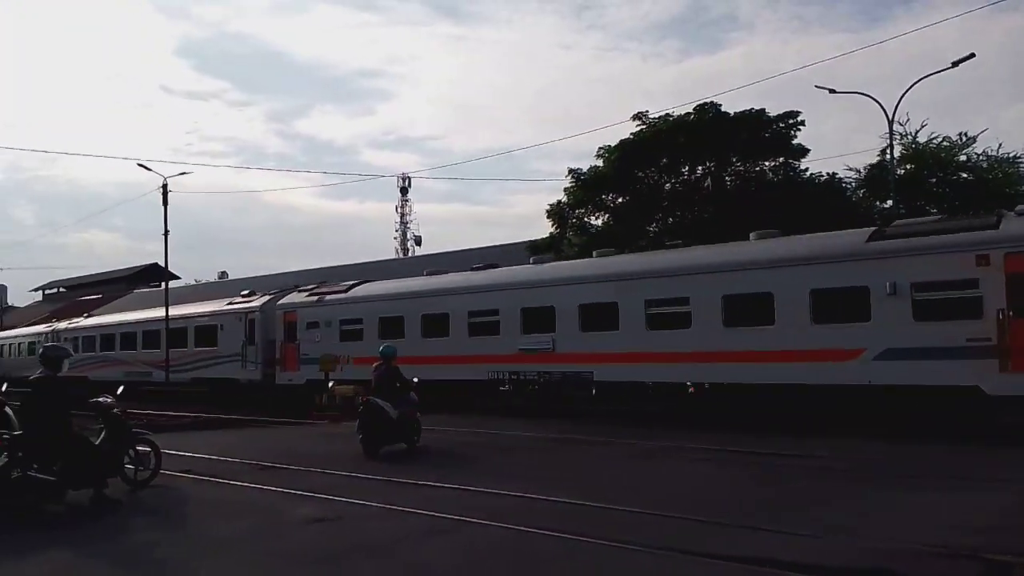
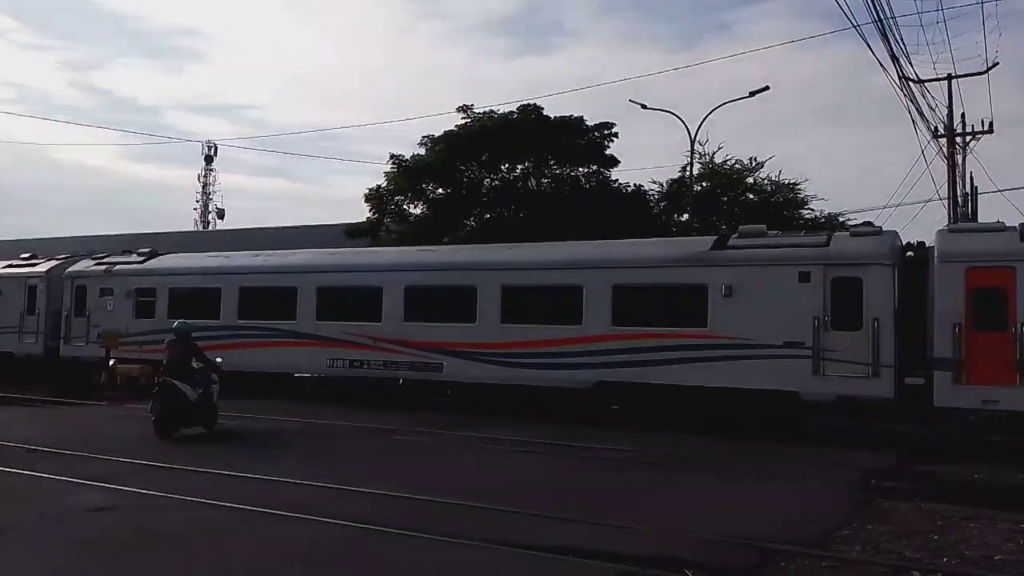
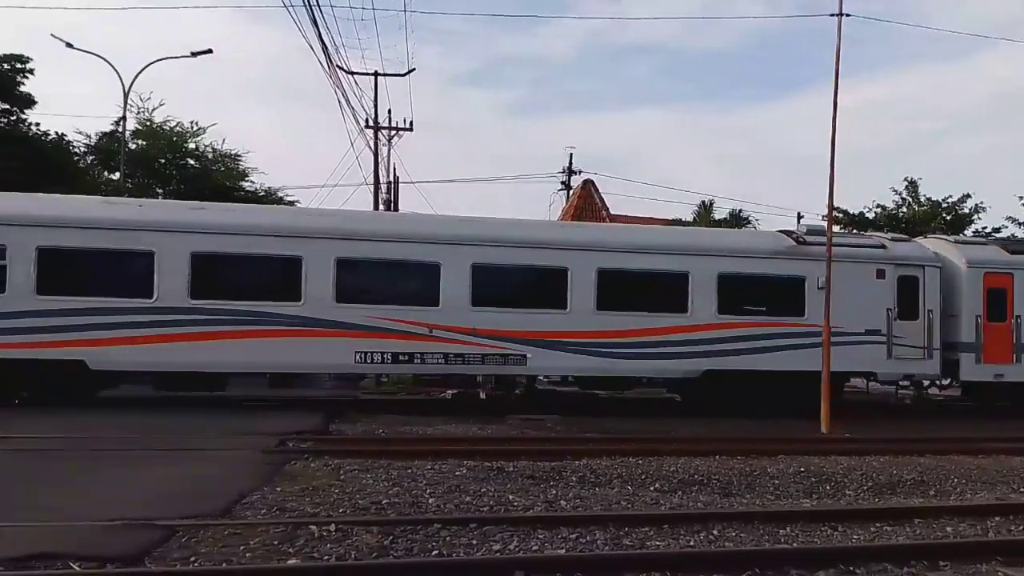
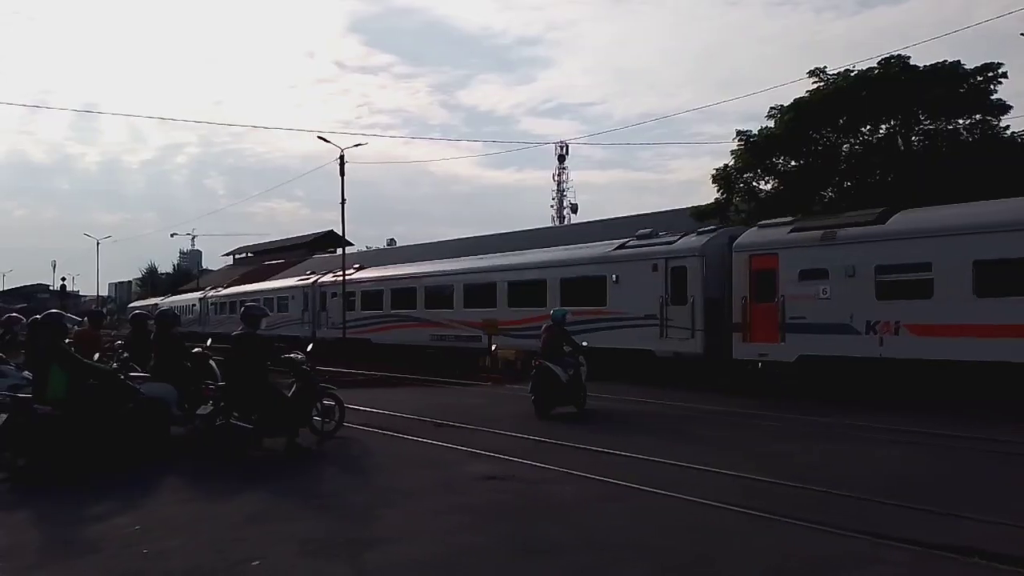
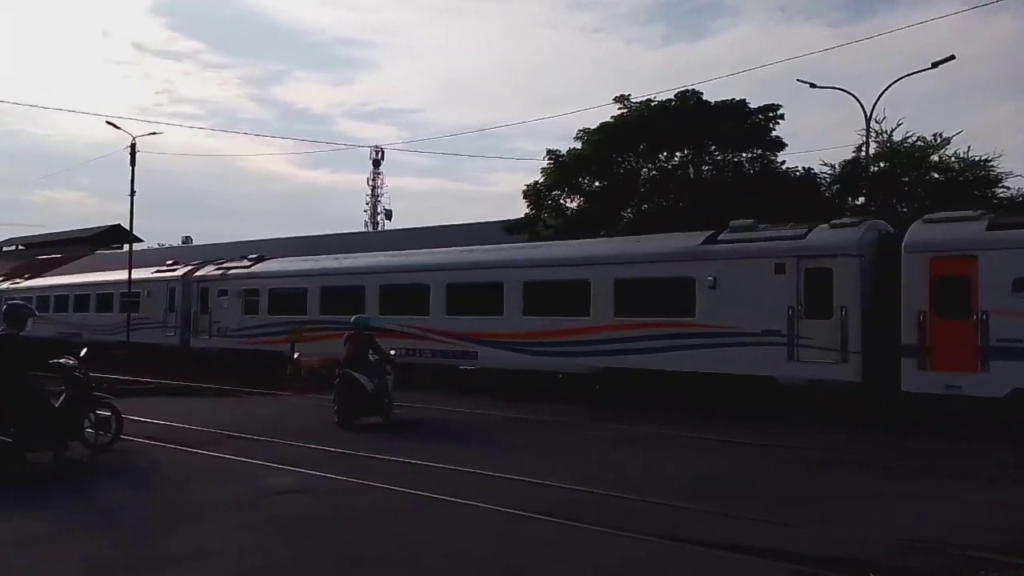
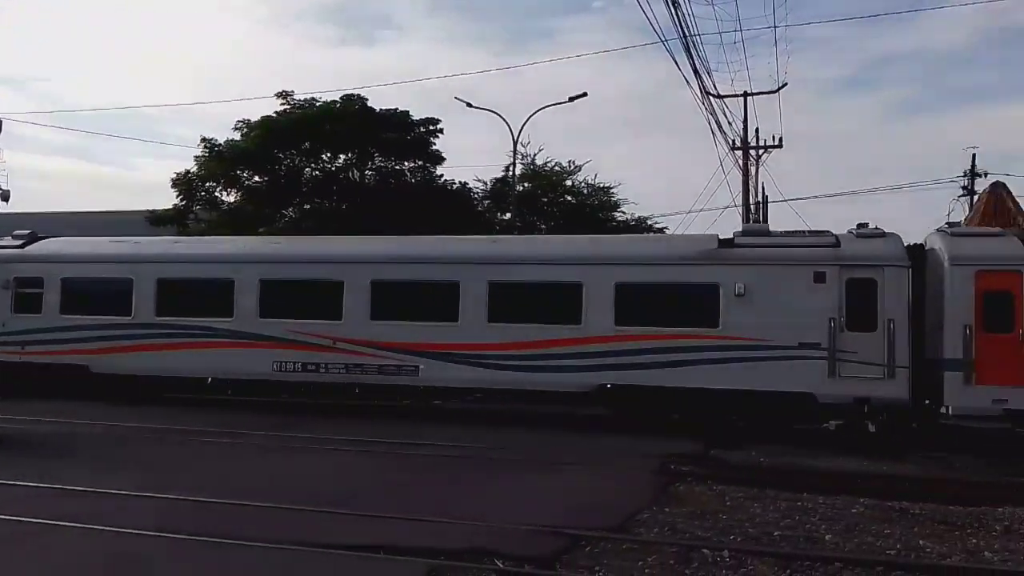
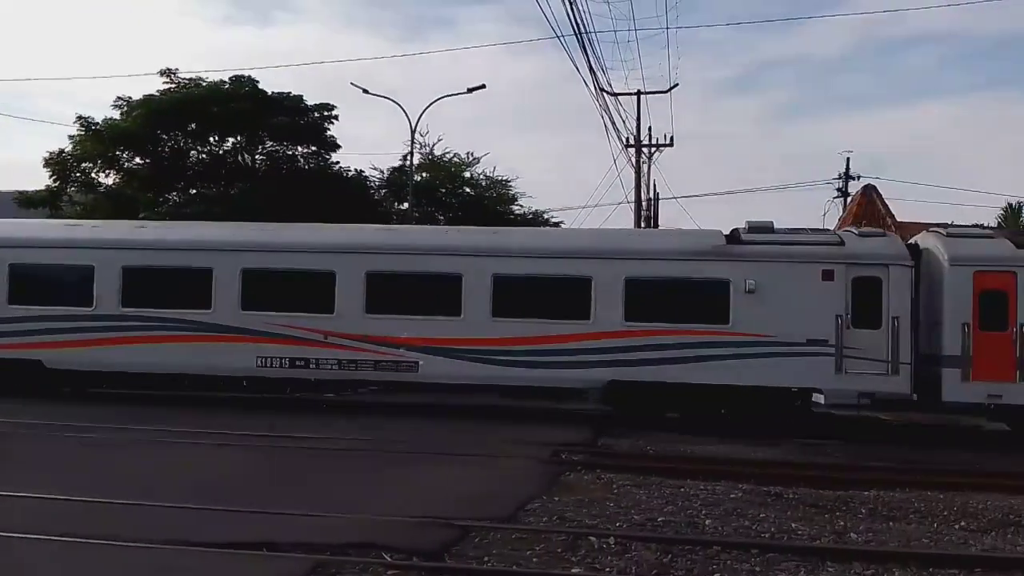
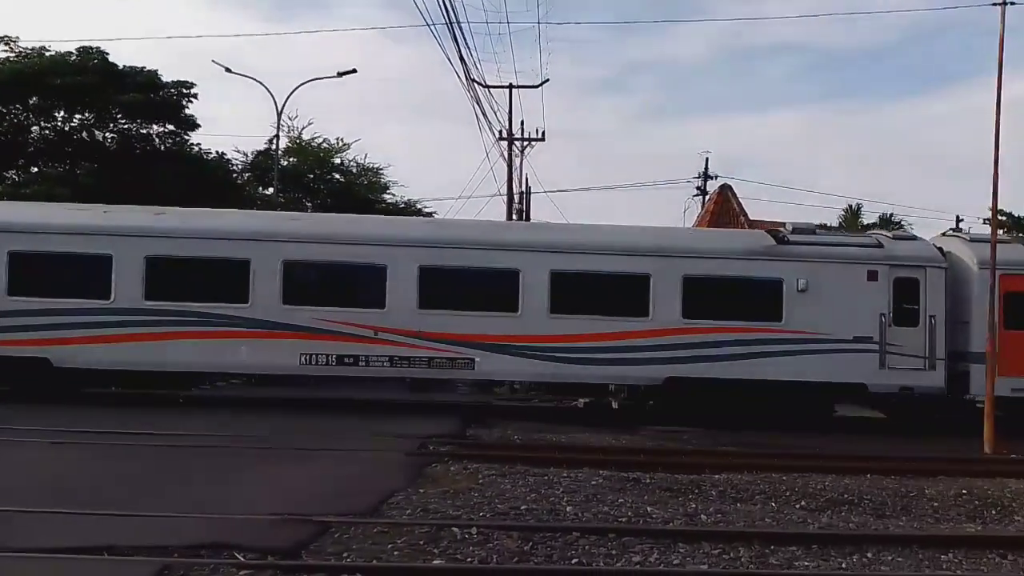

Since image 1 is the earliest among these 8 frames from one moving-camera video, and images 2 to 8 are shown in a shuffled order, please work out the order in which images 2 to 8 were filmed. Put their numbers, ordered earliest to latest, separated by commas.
4, 5, 2, 6, 7, 8, 3
